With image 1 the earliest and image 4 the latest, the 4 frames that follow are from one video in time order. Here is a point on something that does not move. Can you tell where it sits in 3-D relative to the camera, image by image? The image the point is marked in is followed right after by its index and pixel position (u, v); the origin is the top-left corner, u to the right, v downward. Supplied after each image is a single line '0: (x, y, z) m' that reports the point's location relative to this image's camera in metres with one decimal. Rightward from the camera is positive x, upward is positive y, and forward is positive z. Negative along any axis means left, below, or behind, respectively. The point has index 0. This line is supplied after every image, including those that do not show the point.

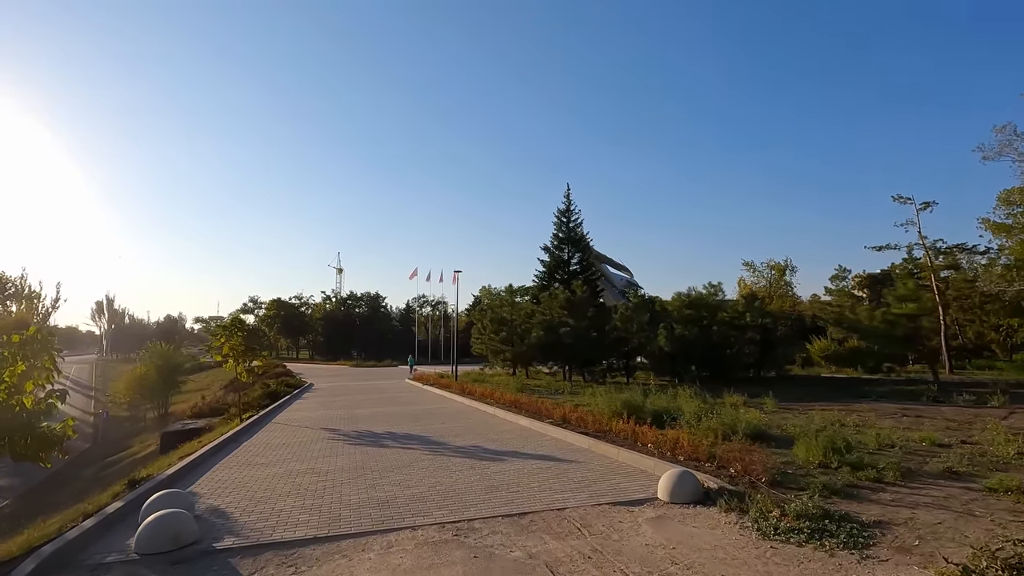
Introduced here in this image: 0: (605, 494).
0: (+0.9, -1.9, +5.7) m
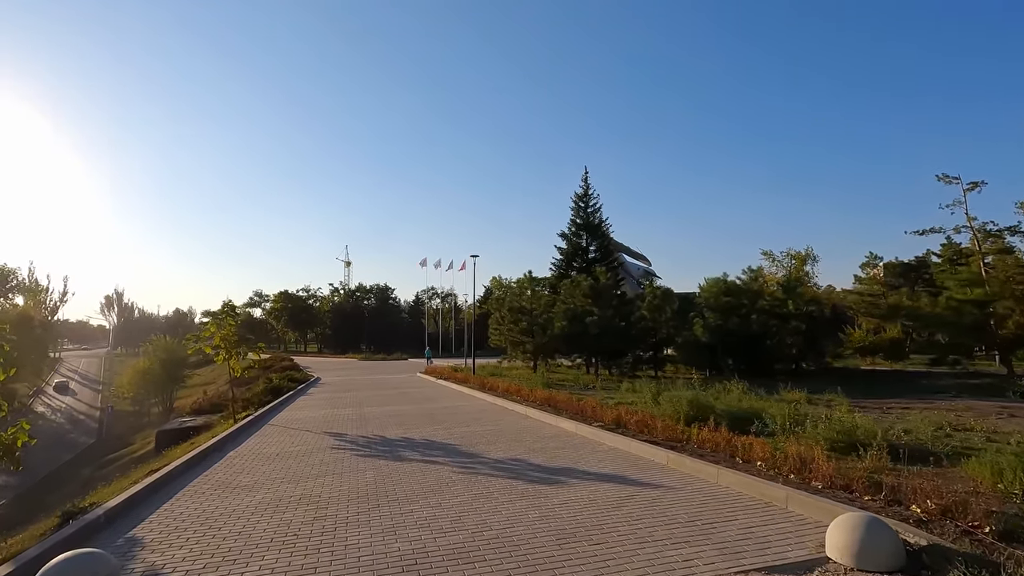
0: (+1.4, -1.6, +3.8) m
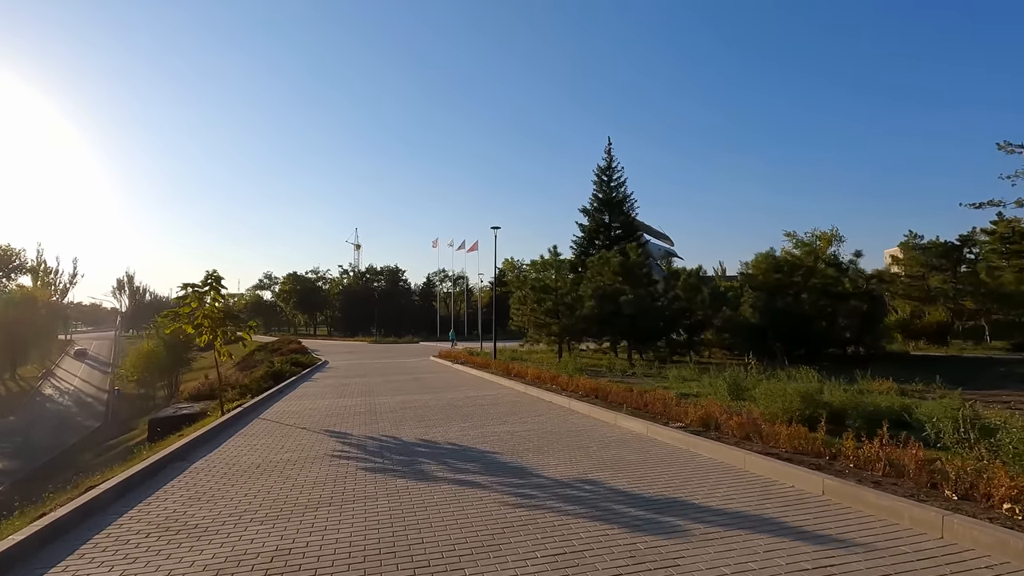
0: (+1.9, -1.3, +1.7) m
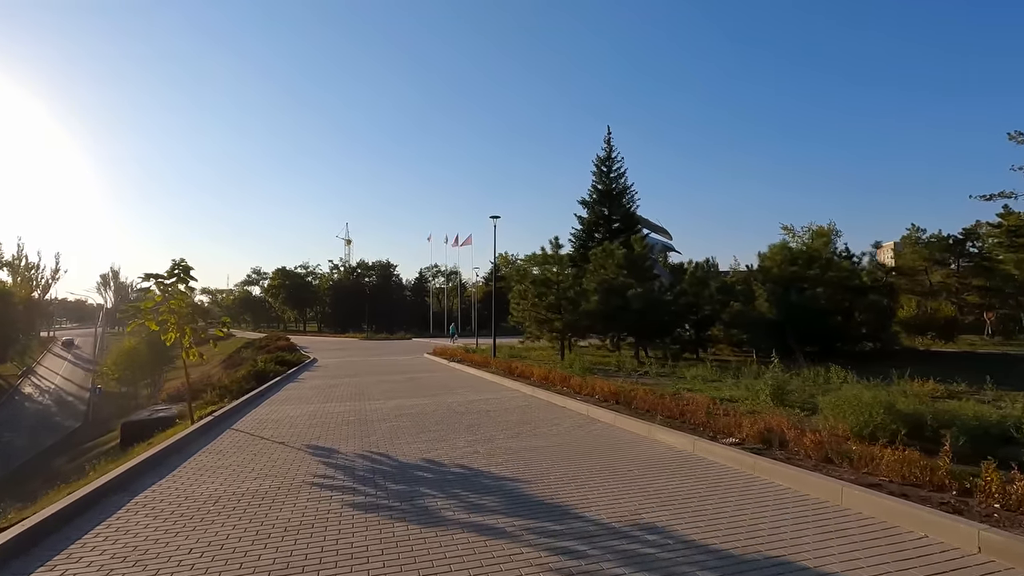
0: (+2.2, -1.2, +0.5) m
